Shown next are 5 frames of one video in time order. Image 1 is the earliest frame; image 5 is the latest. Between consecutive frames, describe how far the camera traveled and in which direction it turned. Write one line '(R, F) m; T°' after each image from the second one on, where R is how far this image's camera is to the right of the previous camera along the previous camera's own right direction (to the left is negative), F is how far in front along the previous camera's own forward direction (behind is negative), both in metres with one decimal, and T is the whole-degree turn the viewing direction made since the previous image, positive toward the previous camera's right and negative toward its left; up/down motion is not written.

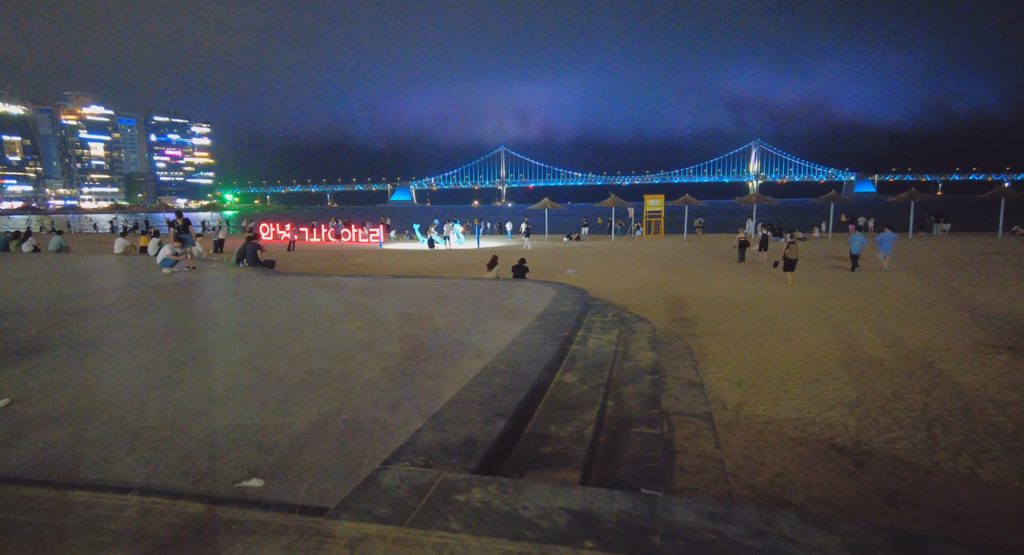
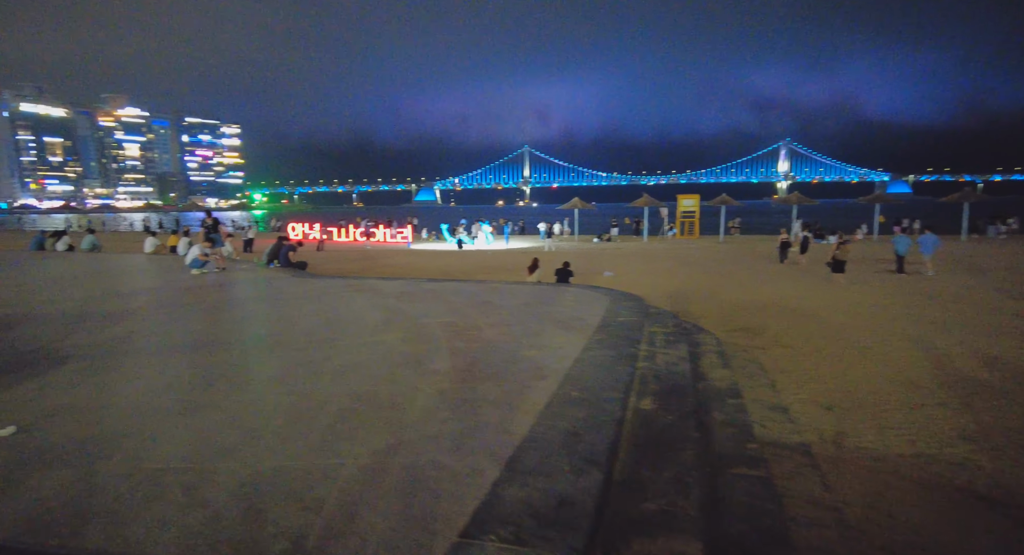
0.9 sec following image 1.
(-0.5, +0.7) m; -2°
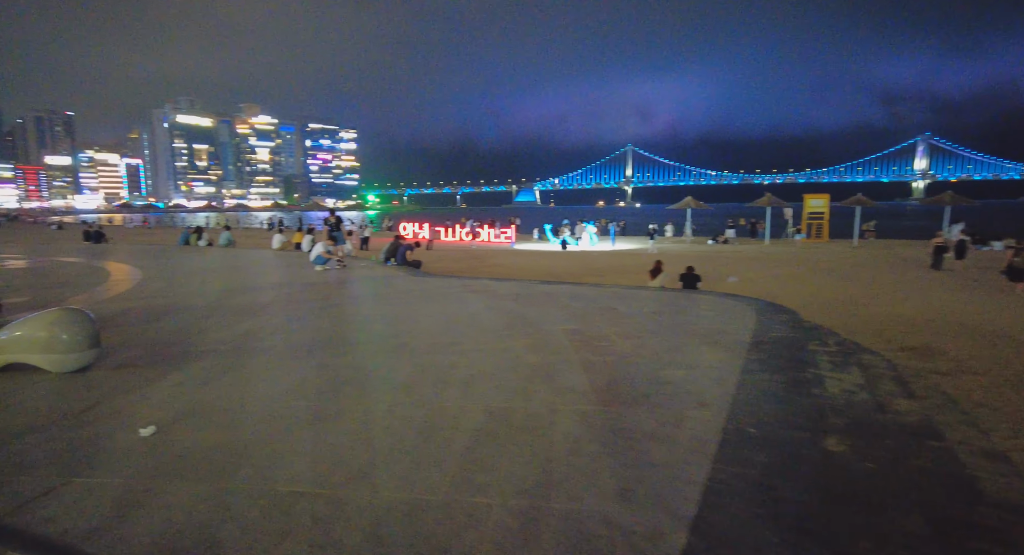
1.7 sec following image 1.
(-0.5, +0.6) m; -11°
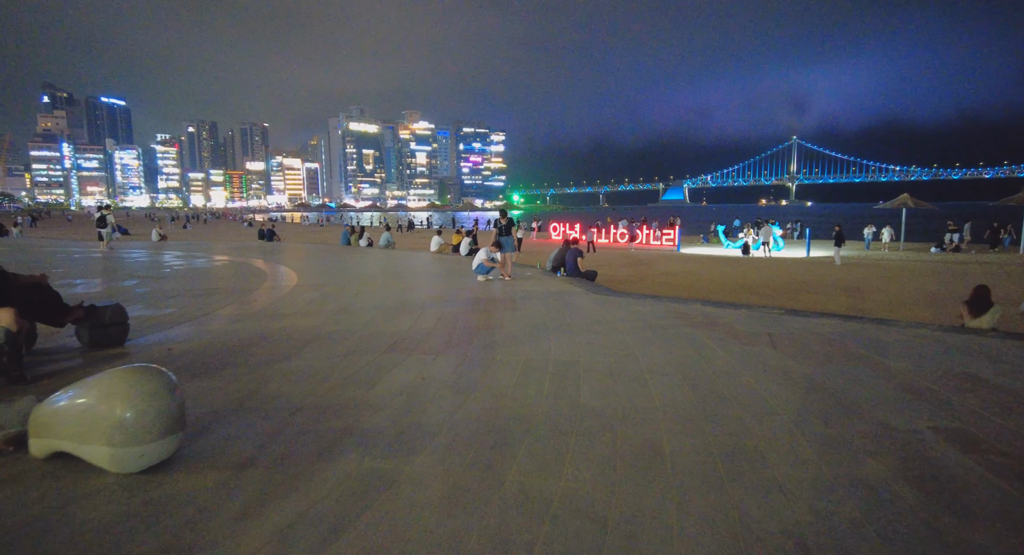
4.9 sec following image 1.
(-1.2, +2.0) m; -15°
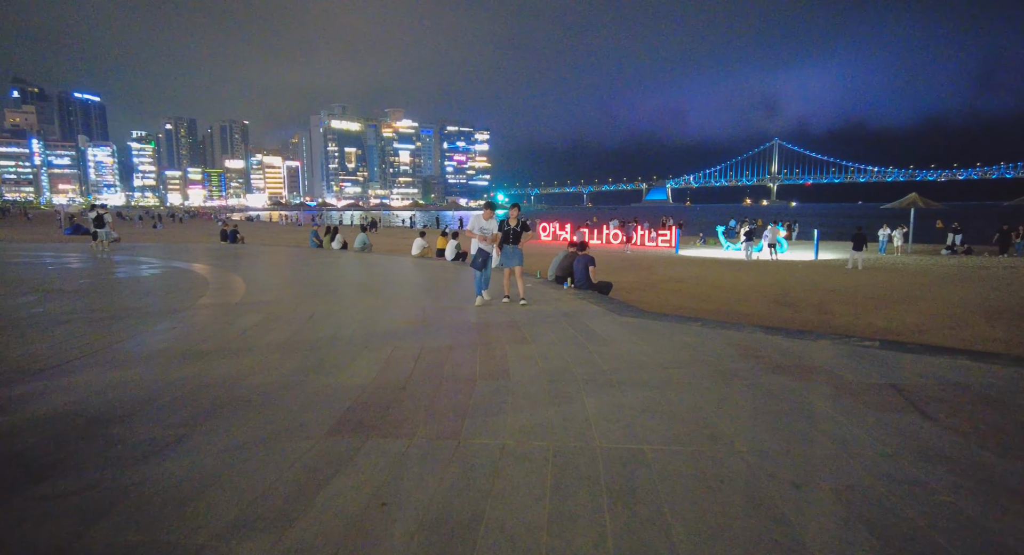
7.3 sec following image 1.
(-0.2, +1.6) m; +2°
